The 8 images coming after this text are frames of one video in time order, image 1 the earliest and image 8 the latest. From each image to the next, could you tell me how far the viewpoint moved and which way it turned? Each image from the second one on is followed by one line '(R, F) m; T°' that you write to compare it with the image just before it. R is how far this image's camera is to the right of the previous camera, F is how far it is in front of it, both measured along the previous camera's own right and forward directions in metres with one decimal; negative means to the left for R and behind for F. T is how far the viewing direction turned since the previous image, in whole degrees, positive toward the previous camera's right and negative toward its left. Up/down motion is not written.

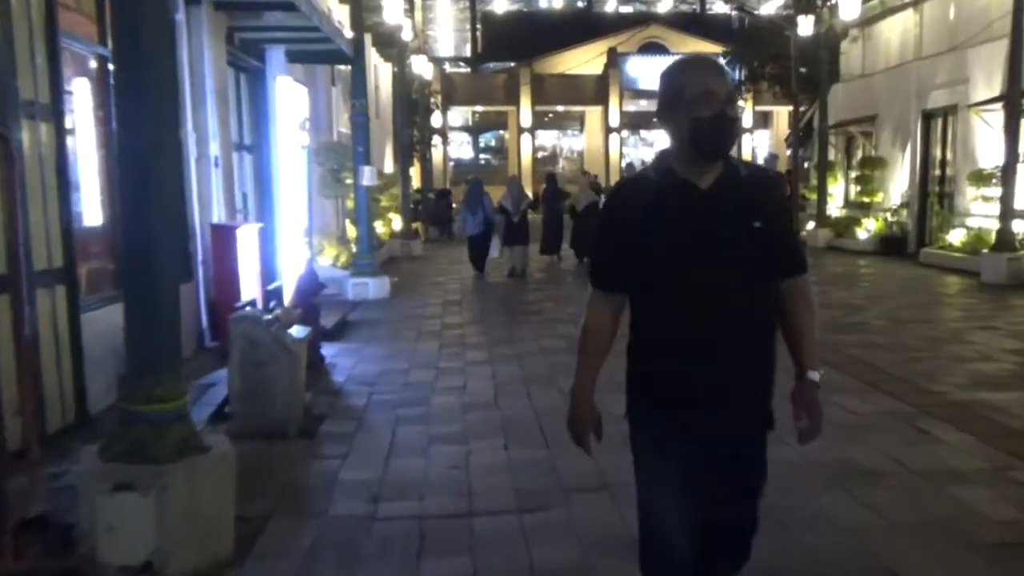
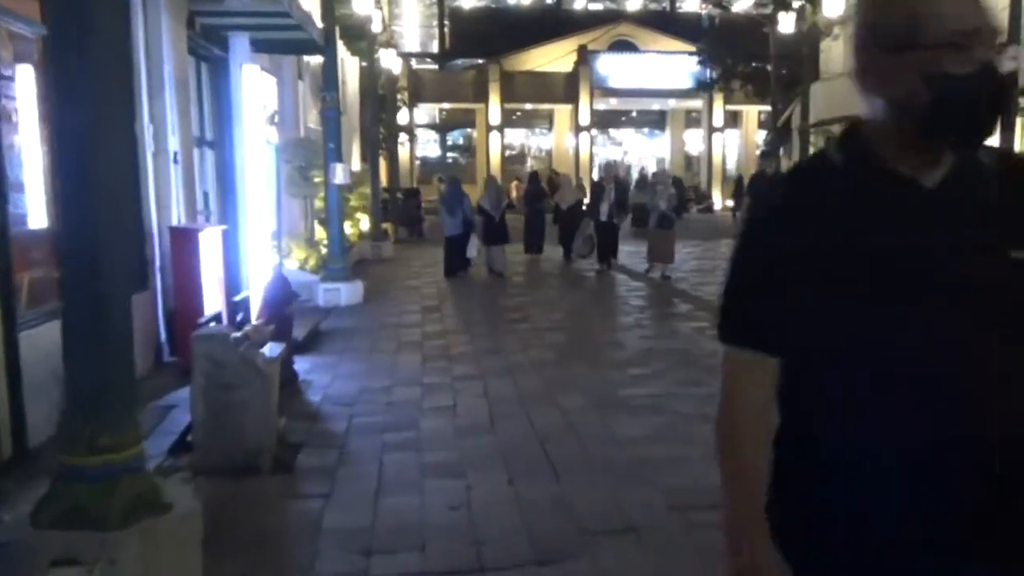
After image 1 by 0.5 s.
(-0.3, +0.7) m; +3°
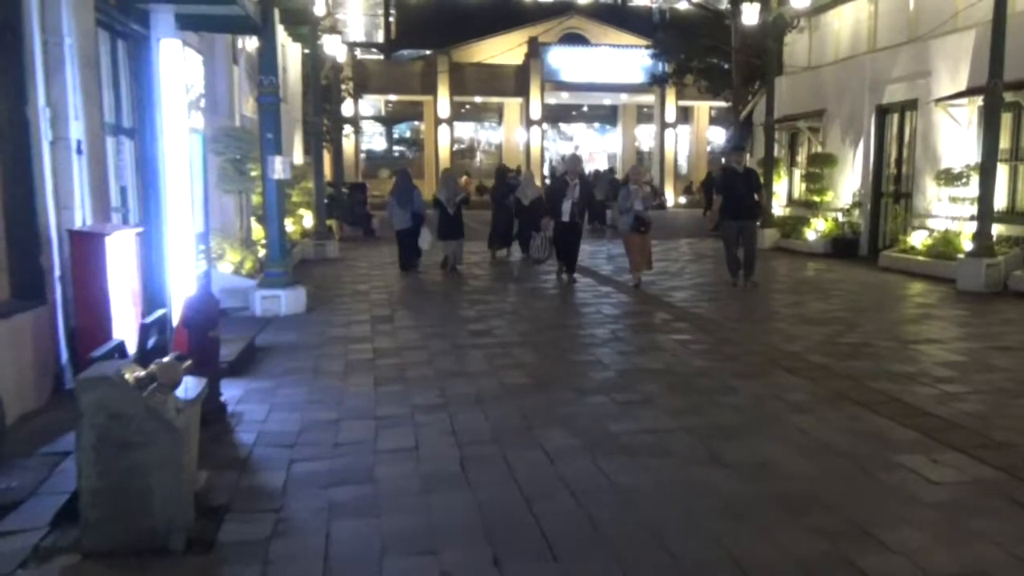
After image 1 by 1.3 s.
(-0.2, +1.2) m; +4°
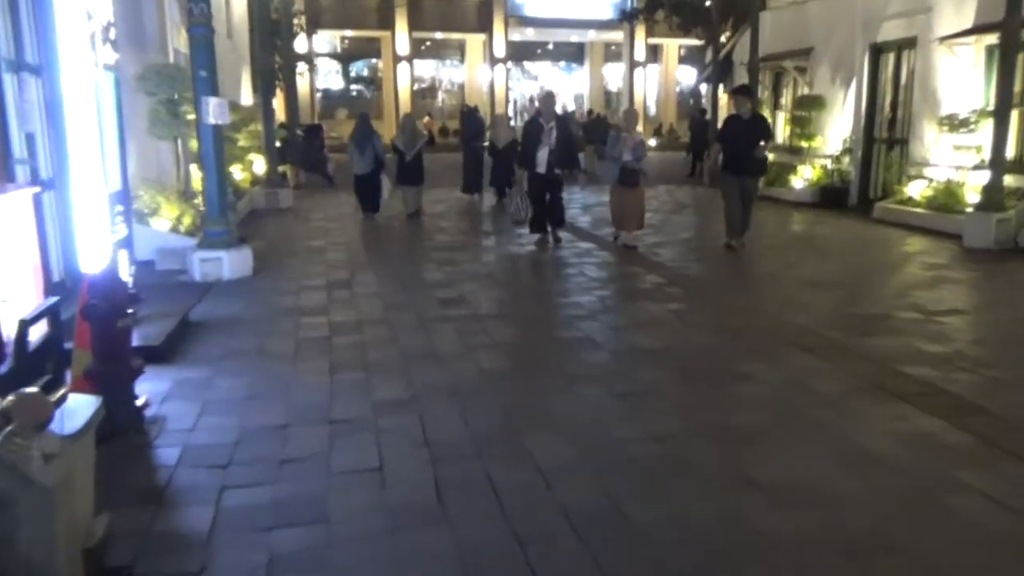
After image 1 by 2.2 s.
(-0.1, +1.2) m; +3°
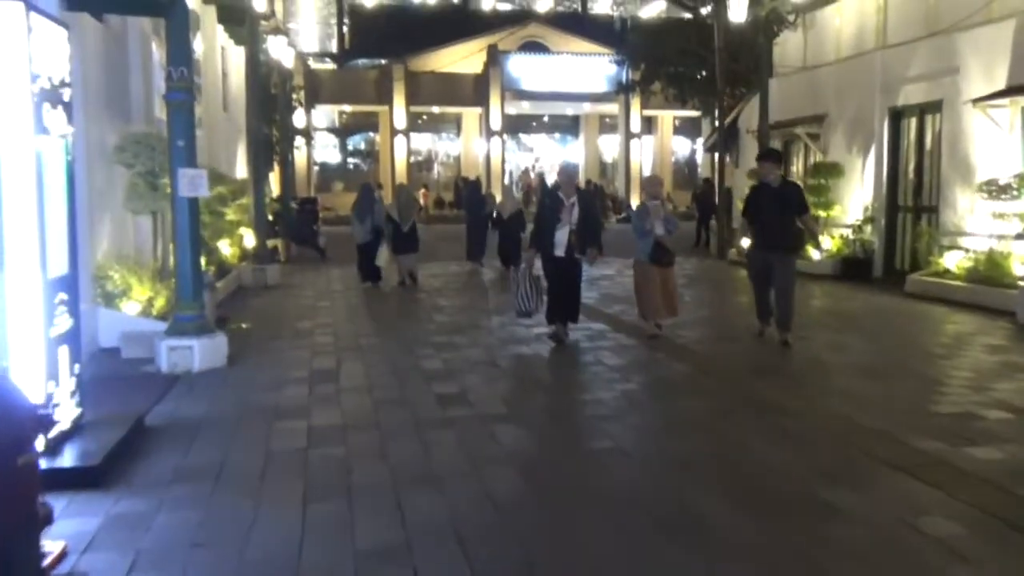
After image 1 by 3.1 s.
(-0.1, +1.2) m; 0°
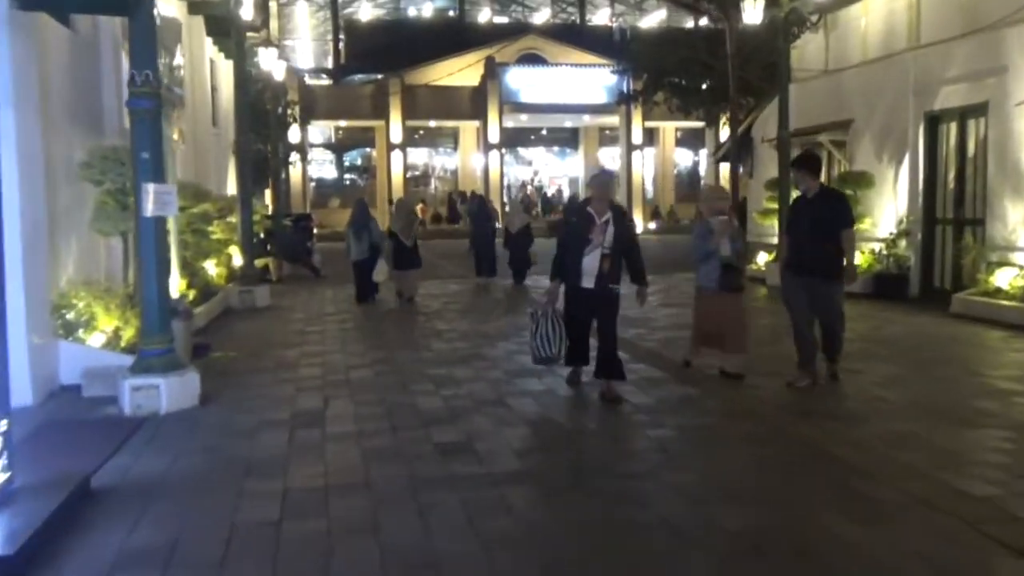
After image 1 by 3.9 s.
(-0.2, +1.2) m; 0°
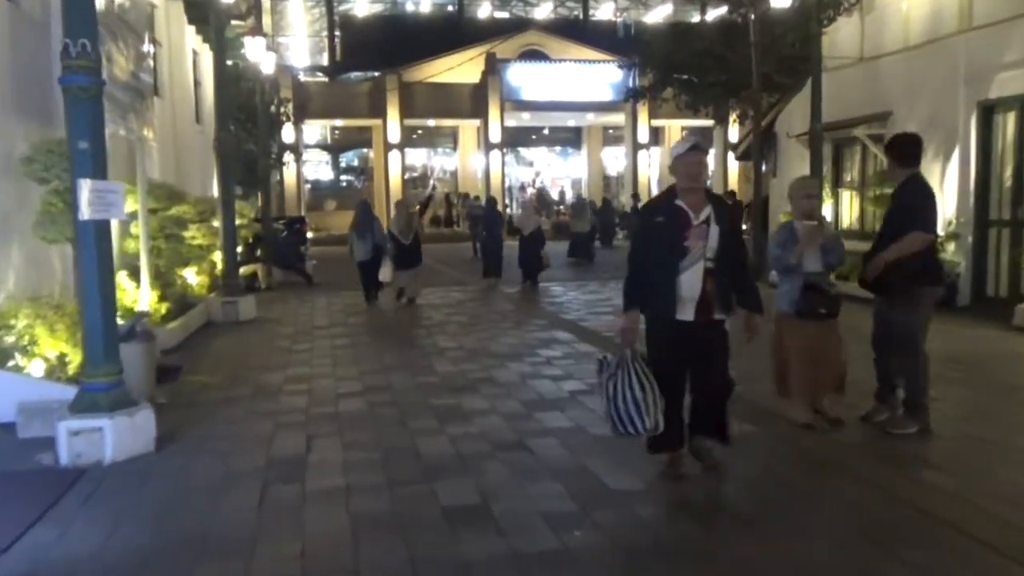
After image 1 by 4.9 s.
(-0.2, +1.5) m; 0°
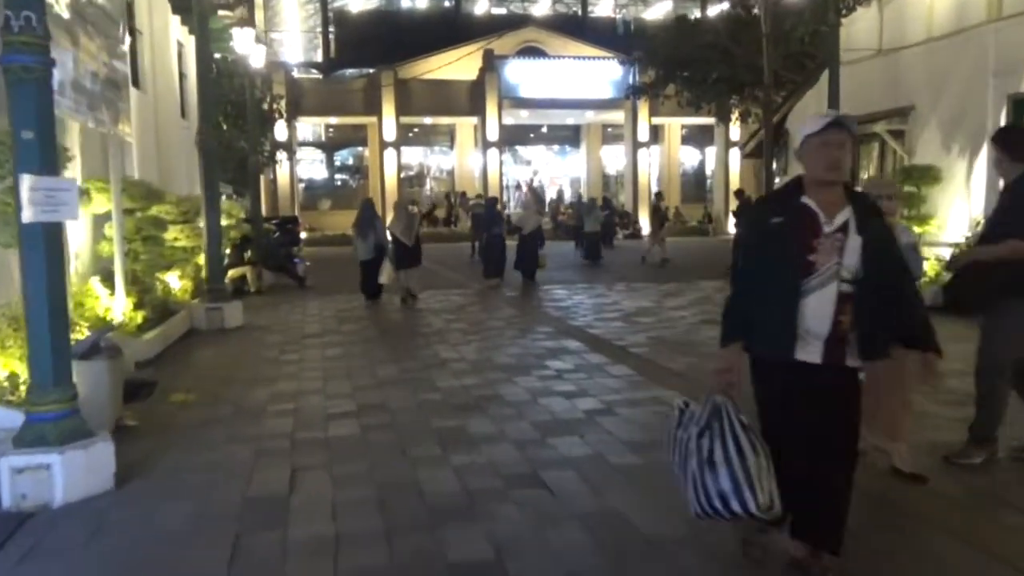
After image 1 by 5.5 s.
(-0.1, +0.9) m; 0°
